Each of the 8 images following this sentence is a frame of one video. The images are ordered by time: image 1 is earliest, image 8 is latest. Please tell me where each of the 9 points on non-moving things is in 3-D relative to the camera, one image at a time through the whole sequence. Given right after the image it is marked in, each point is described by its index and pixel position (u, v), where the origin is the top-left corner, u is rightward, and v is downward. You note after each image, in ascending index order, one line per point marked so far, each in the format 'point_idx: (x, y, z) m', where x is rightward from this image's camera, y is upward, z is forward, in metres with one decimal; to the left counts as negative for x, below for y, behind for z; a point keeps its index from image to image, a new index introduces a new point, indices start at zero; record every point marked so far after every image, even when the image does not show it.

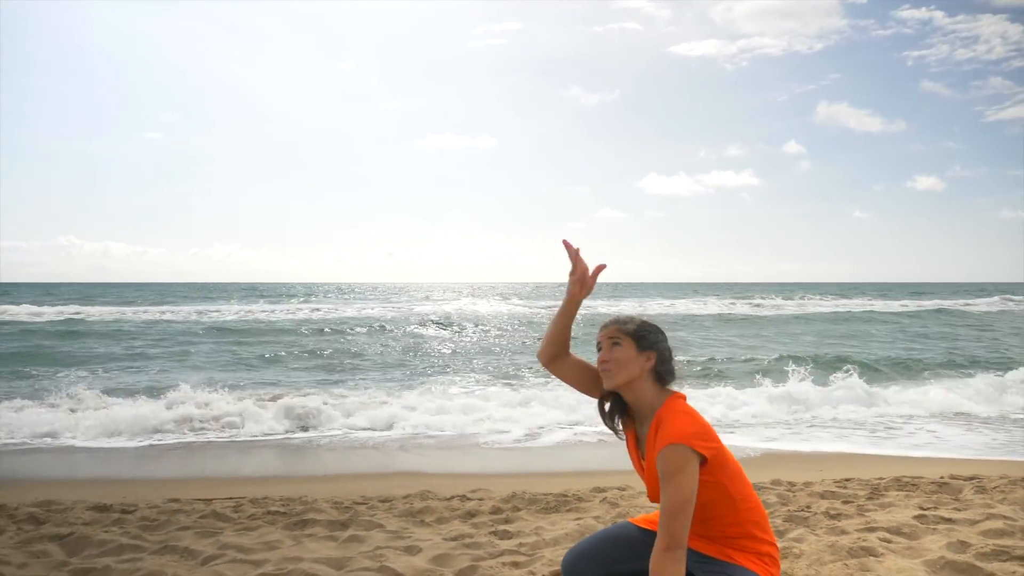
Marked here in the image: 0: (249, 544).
0: (-1.4, -1.3, +3.1) m
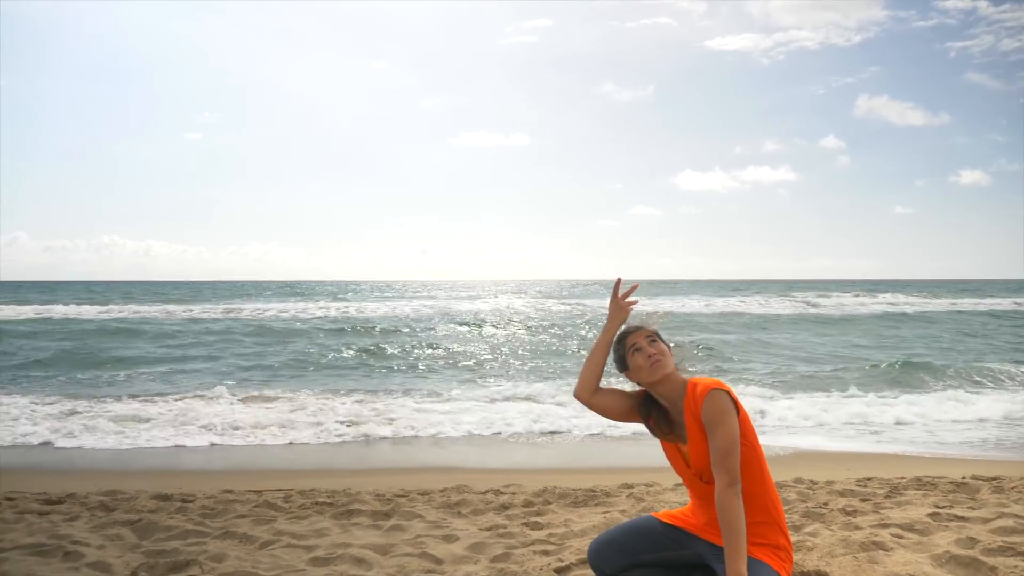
0: (-1.2, -1.4, +3.4) m
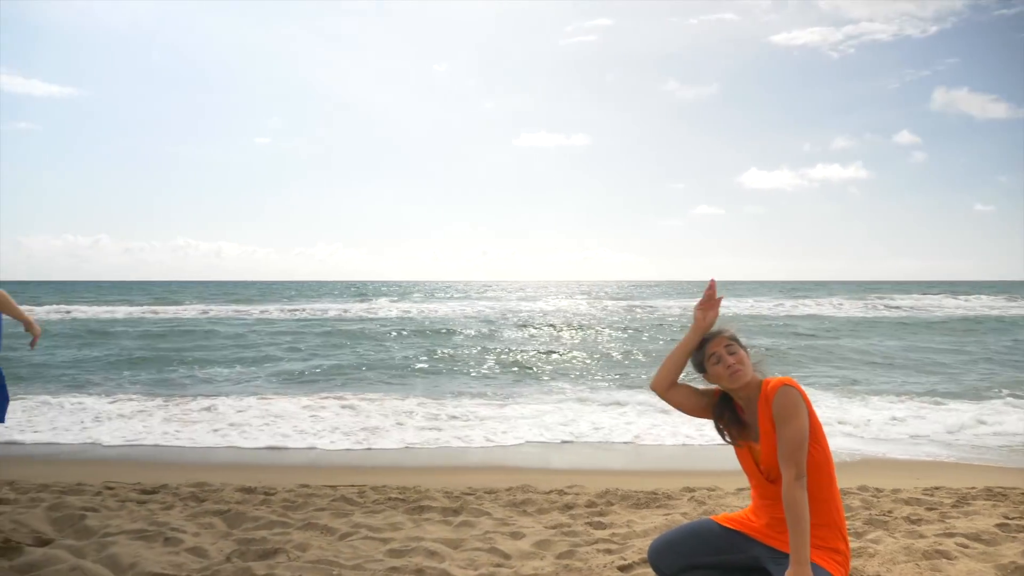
0: (-0.8, -1.5, +3.6) m
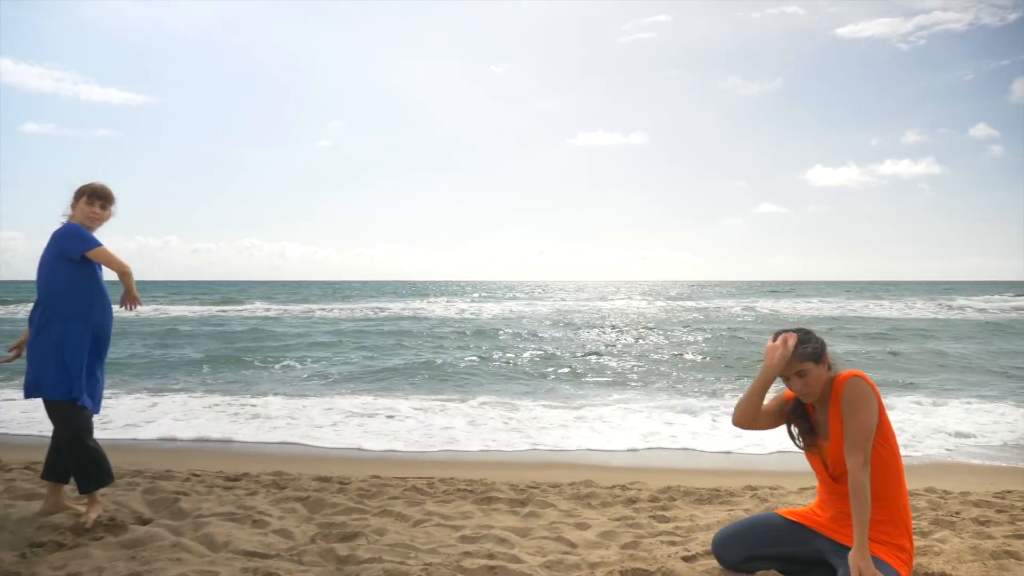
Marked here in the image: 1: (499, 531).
0: (-0.4, -1.5, +3.8) m
1: (-0.1, -1.4, +3.5) m
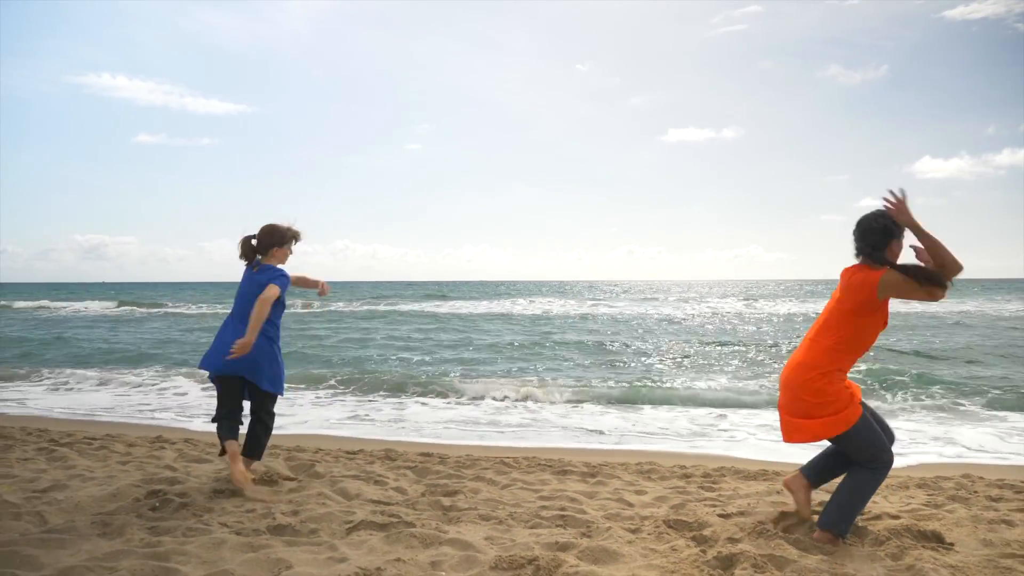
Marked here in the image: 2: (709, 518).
0: (+0.1, -1.5, +4.7) m
1: (+0.4, -1.5, +4.3) m
2: (+1.2, -1.4, +3.6) m
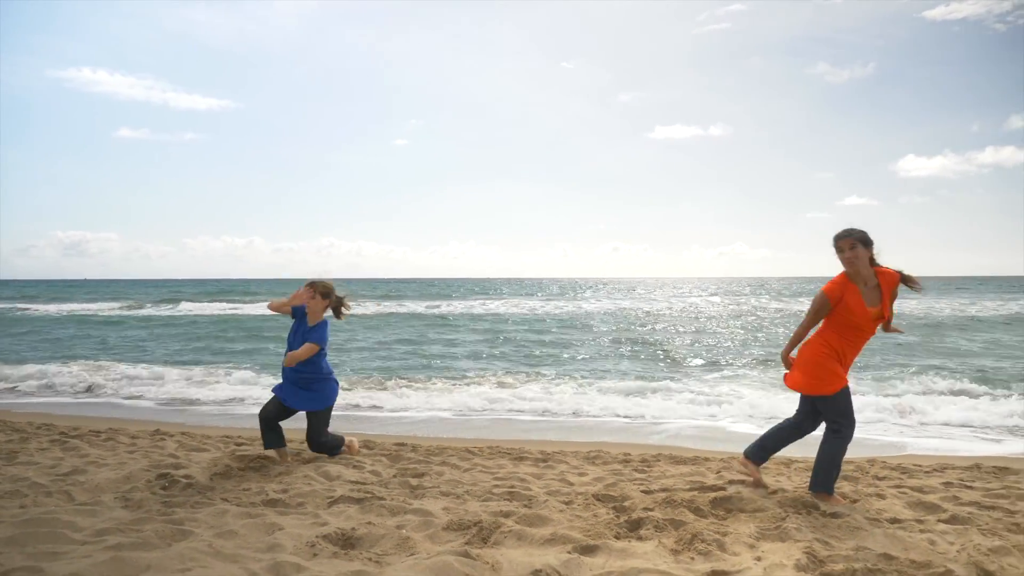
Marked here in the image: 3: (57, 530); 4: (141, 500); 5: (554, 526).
0: (-0.2, -1.6, +5.4) m
1: (+0.1, -1.6, +5.0) m
2: (+0.9, -1.5, +4.3) m
3: (-2.3, -1.2, +3.0) m
4: (-2.4, -1.4, +3.7) m
5: (+0.3, -1.5, +3.6) m
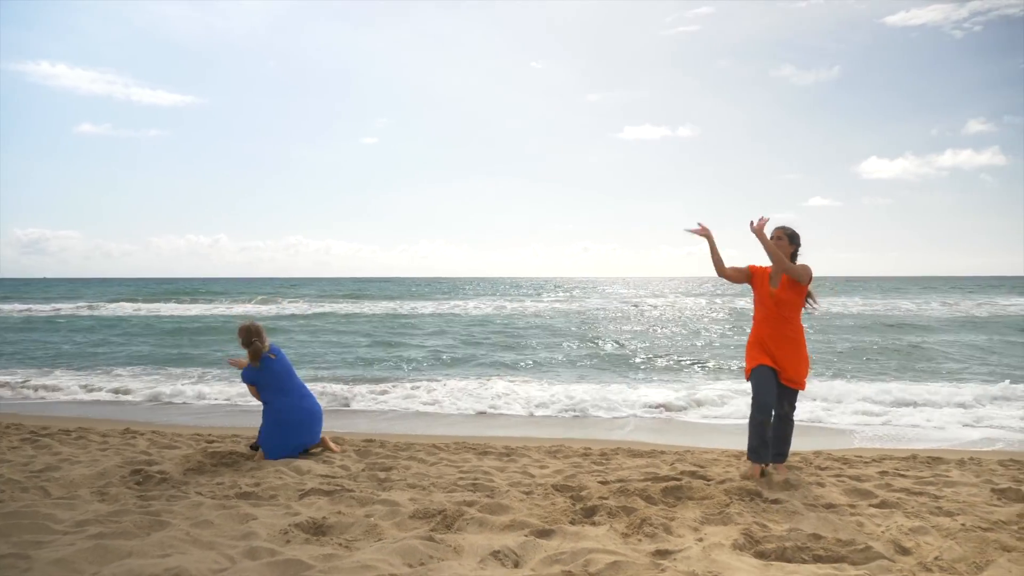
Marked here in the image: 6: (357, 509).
0: (-0.5, -1.6, +5.6) m
1: (-0.2, -1.6, +5.2) m
2: (+0.6, -1.5, +4.6) m
3: (-2.5, -1.2, +3.1) m
4: (-2.6, -1.4, +3.9) m
5: (0.0, -1.5, +3.8) m
6: (-1.0, -1.5, +3.8) m
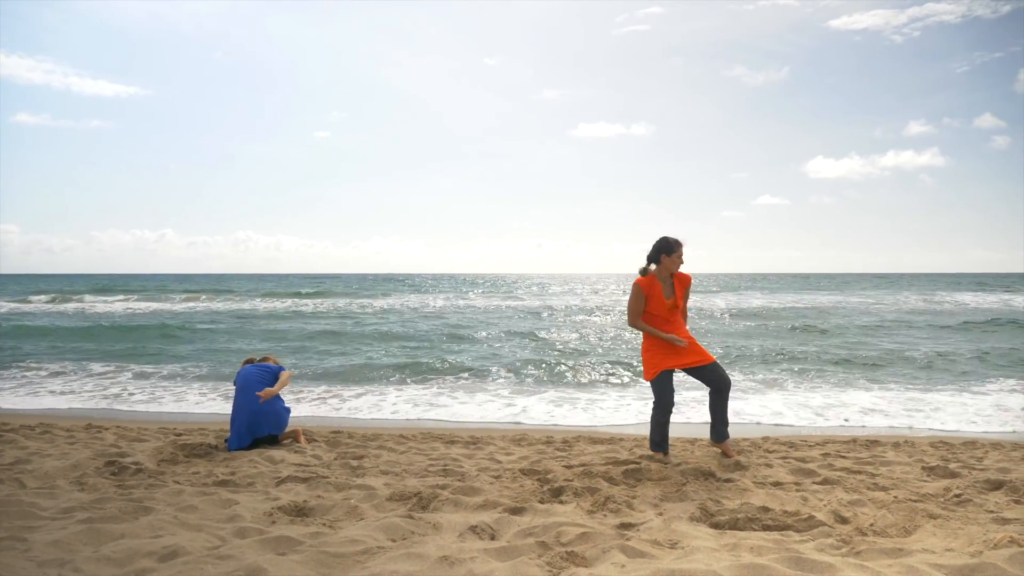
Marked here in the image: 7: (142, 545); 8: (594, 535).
0: (-0.8, -1.6, +5.8) m
1: (-0.5, -1.5, +5.4) m
2: (+0.4, -1.5, +4.9) m
3: (-2.6, -1.2, +3.2) m
4: (-2.8, -1.3, +3.9) m
5: (-0.2, -1.4, +4.1) m
6: (-1.2, -1.4, +4.0) m
7: (-1.7, -1.2, +2.7) m
8: (+0.5, -1.4, +3.3) m
